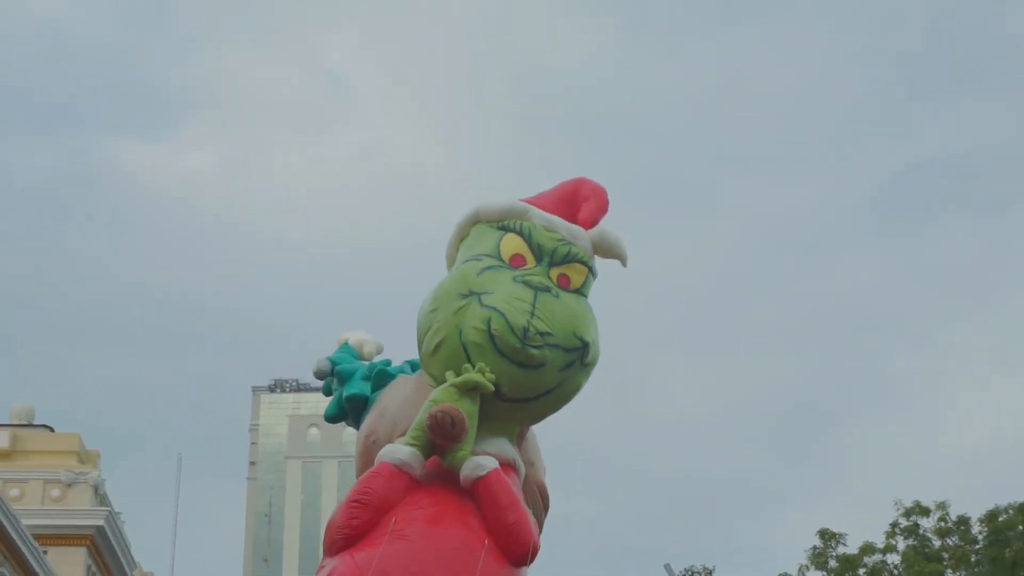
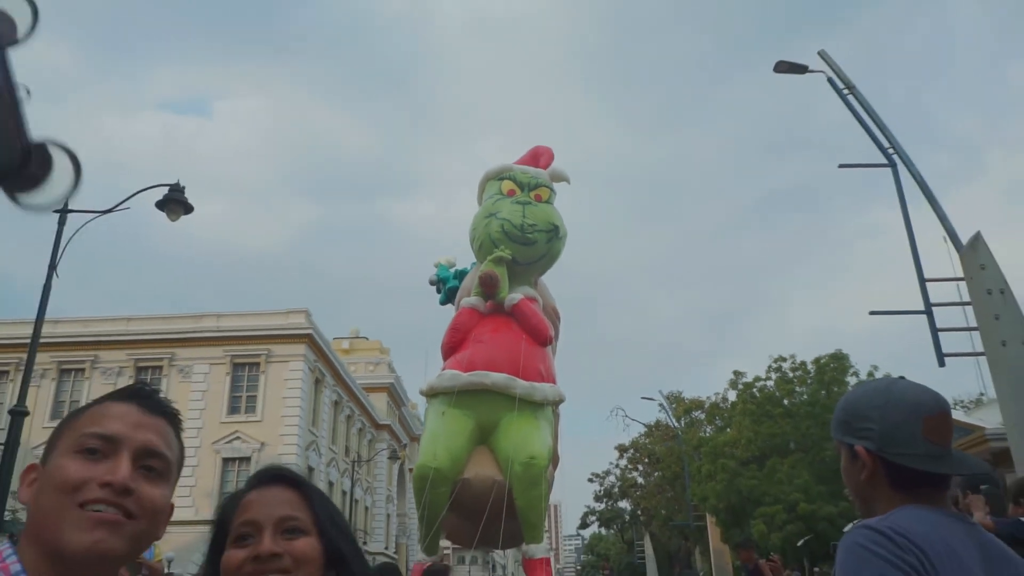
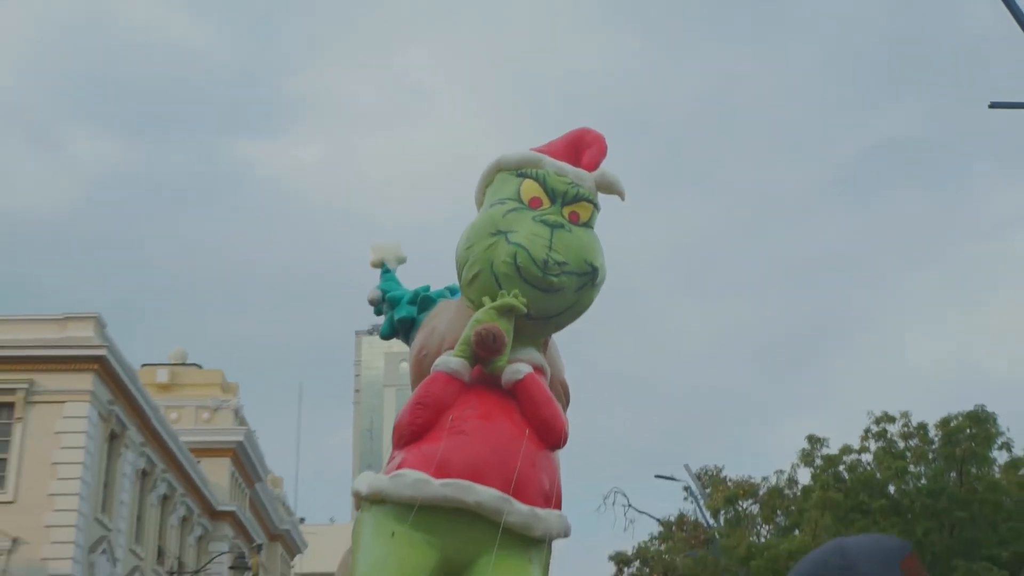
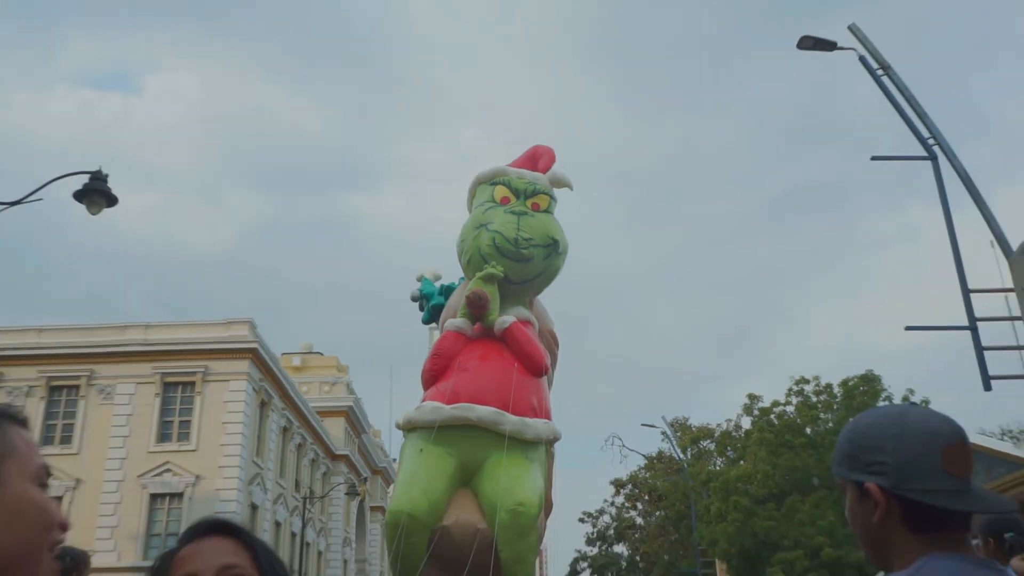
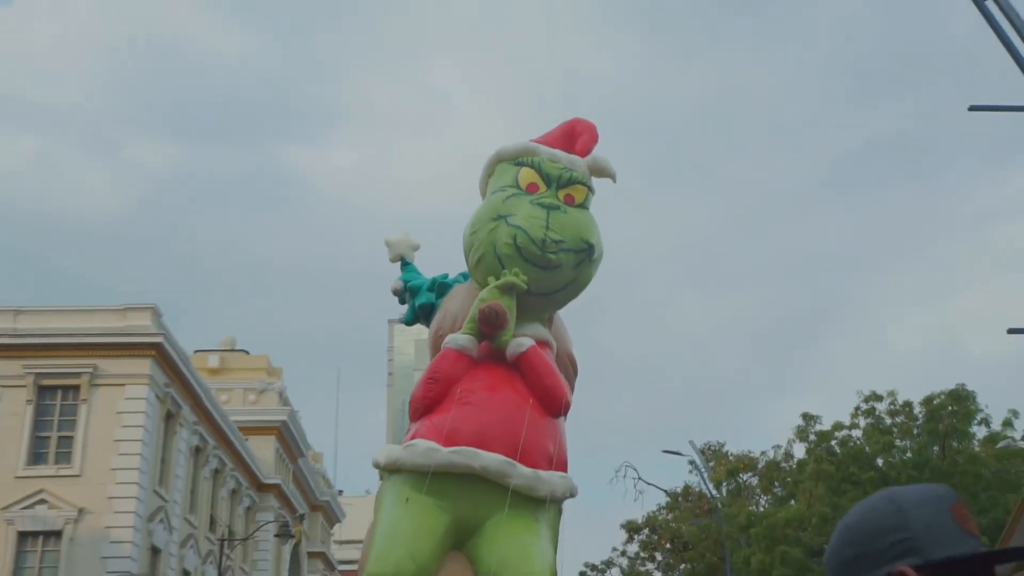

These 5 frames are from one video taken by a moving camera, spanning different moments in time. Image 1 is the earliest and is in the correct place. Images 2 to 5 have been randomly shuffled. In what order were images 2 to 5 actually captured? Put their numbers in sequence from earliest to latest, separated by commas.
3, 5, 4, 2
